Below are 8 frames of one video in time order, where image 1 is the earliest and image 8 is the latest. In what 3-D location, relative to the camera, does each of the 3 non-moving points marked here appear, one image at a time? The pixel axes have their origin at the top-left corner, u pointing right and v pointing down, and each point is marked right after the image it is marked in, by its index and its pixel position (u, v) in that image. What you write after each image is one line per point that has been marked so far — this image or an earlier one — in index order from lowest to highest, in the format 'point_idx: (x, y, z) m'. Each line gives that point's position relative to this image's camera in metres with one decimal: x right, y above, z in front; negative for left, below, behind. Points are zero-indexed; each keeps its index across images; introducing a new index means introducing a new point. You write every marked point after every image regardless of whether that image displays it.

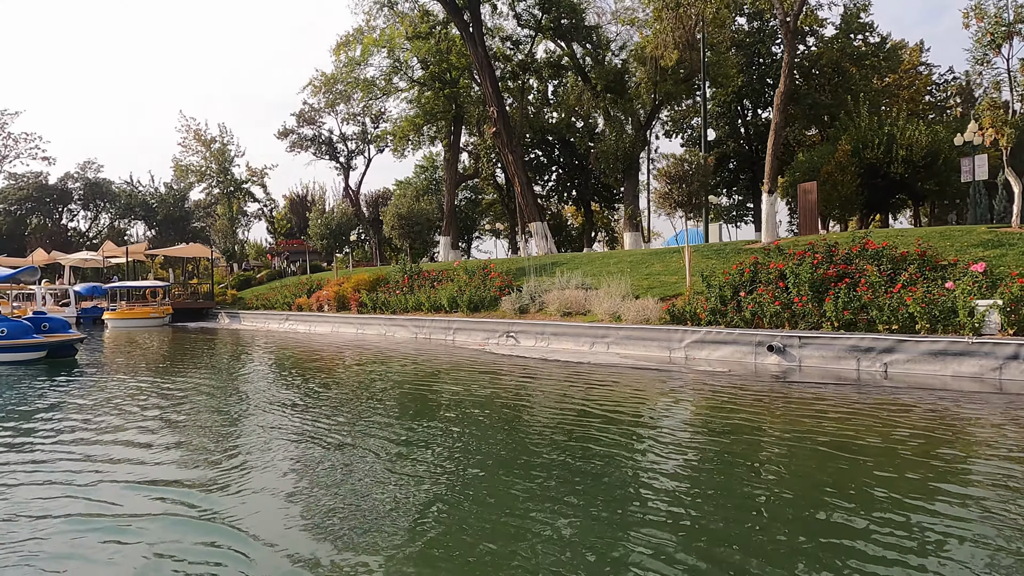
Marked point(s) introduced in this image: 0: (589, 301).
0: (+1.6, -0.3, +14.8) m
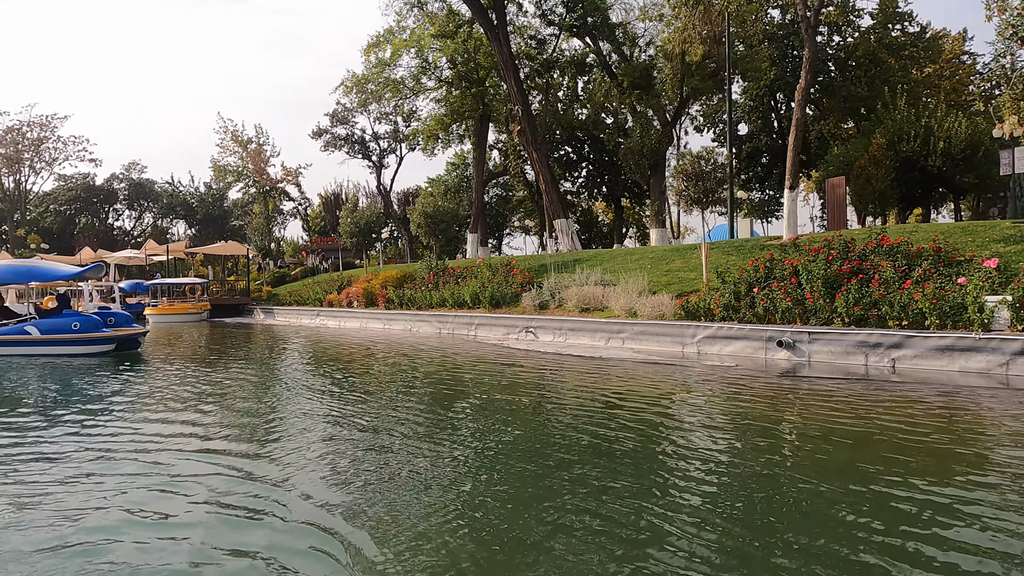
0: (+2.1, -0.2, +15.1) m
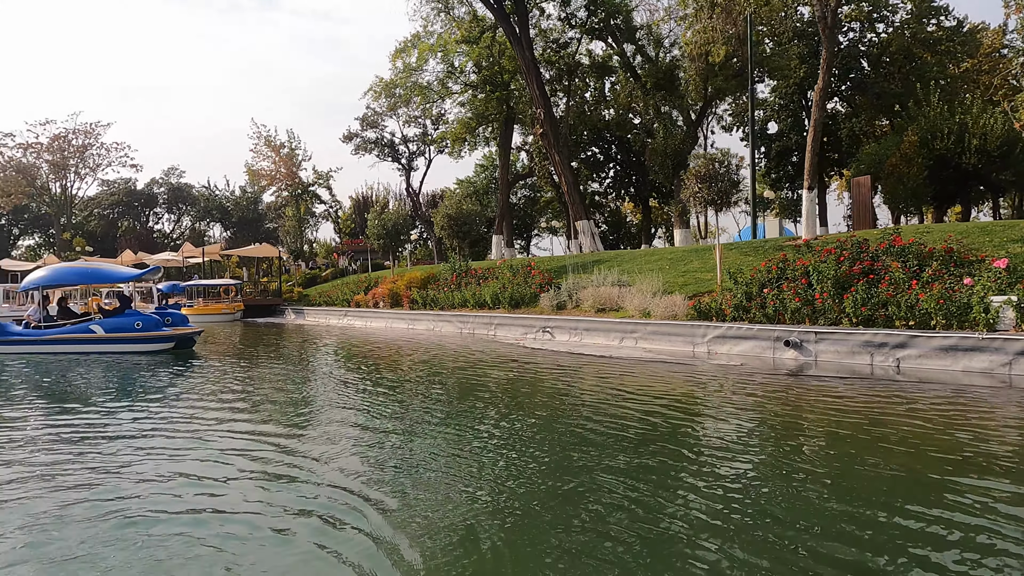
0: (+2.5, -0.2, +15.3) m
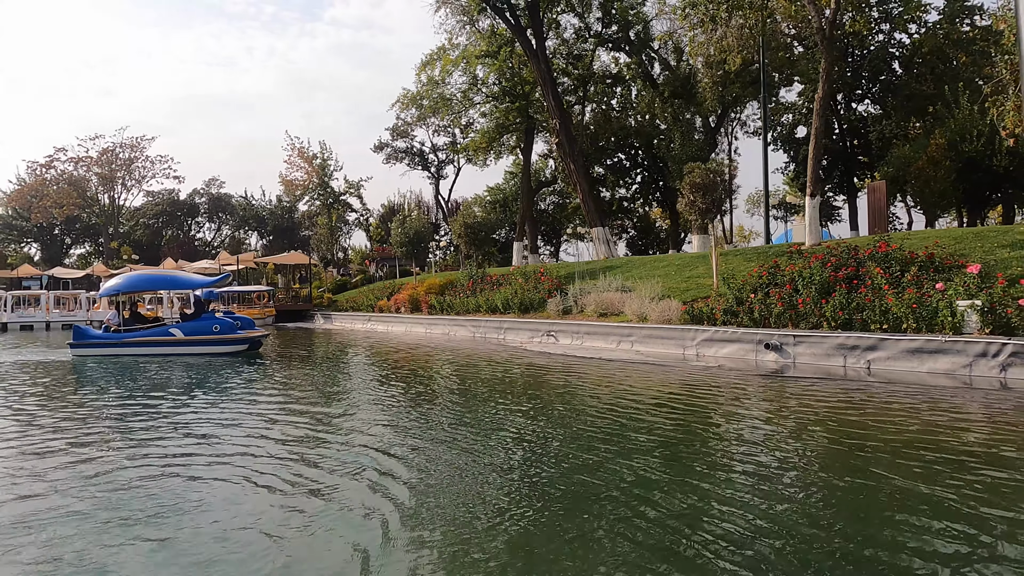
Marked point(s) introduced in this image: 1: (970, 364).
0: (+2.6, -0.4, +15.9) m
1: (+6.4, -1.1, +9.2) m
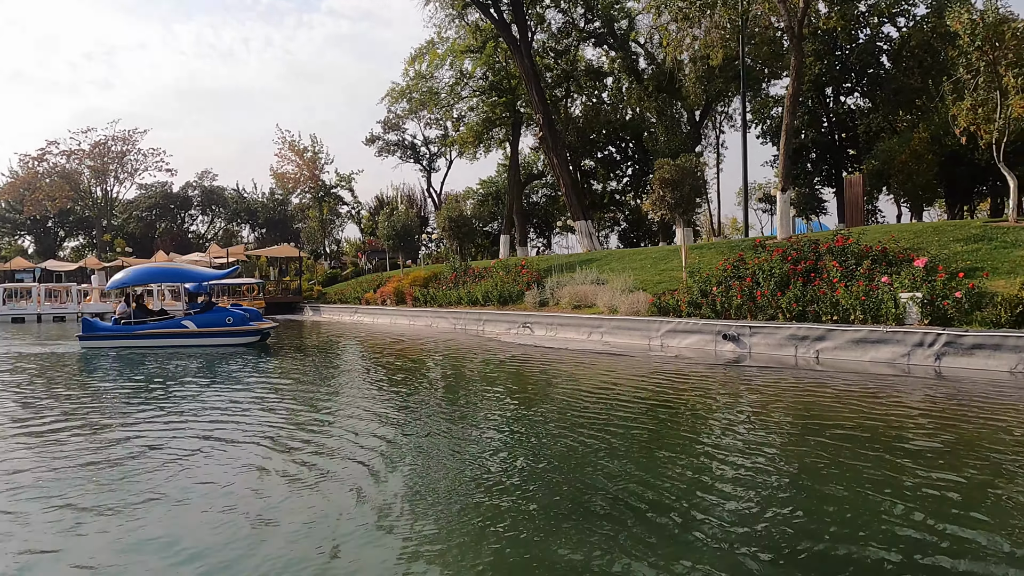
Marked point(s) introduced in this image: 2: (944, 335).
0: (+2.1, -0.2, +16.3) m
1: (+5.8, -1.0, +9.7) m
2: (+6.2, -0.7, +9.5) m
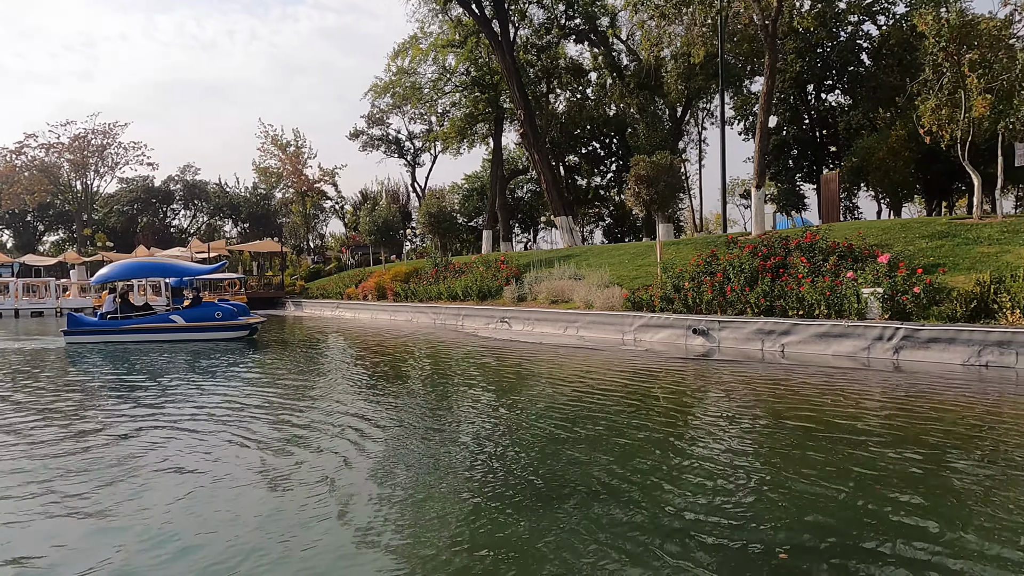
0: (+1.5, -0.1, +16.5) m
1: (+5.4, -0.9, +9.9) m
2: (+5.7, -0.6, +9.8) m
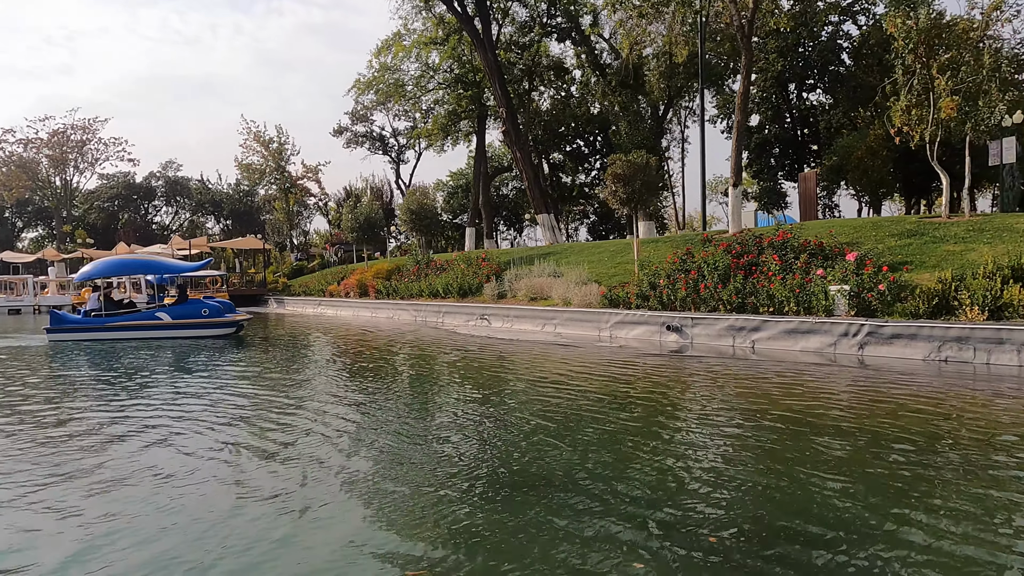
0: (+1.0, 0.0, +16.6) m
1: (+5.0, -0.8, +10.2) m
2: (+5.4, -0.6, +10.0) m
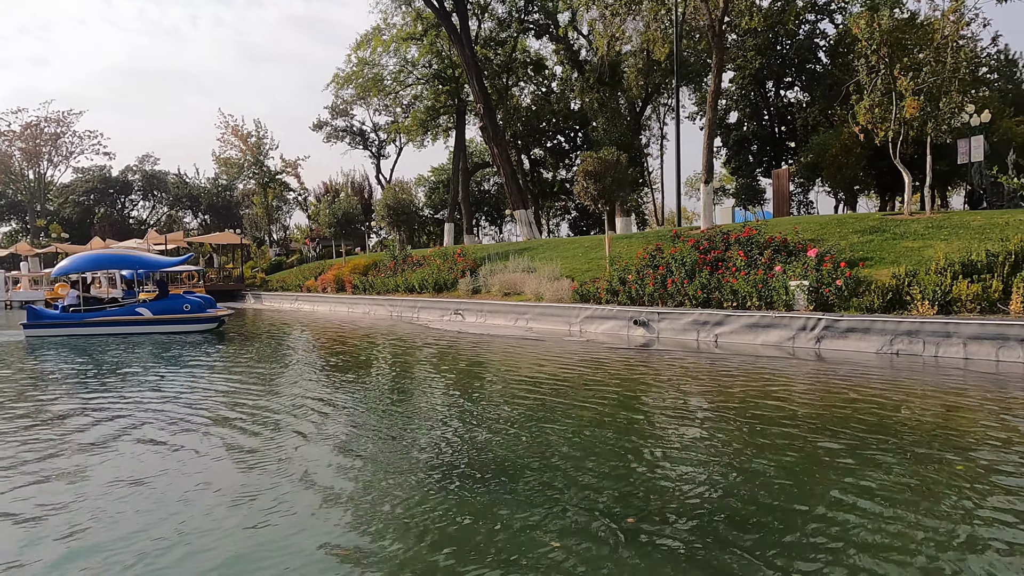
0: (+0.4, +0.1, +16.8) m
1: (+4.5, -0.8, +10.4) m
2: (+4.9, -0.5, +10.3) m
